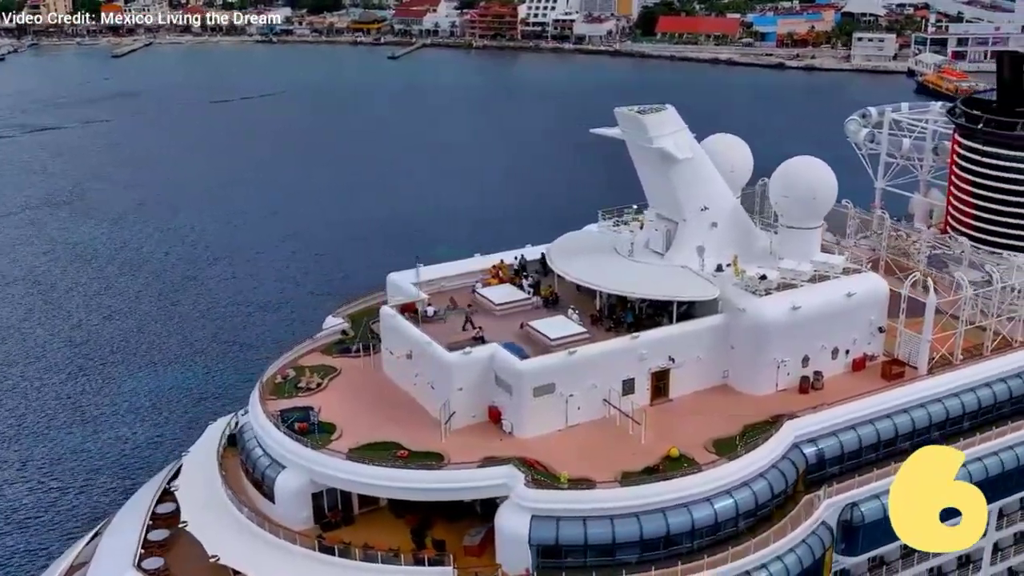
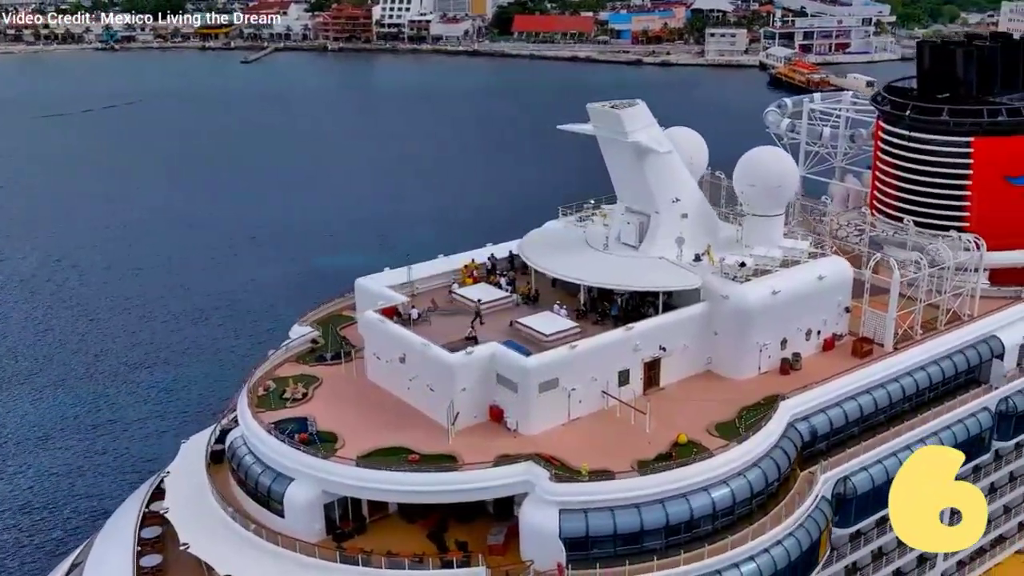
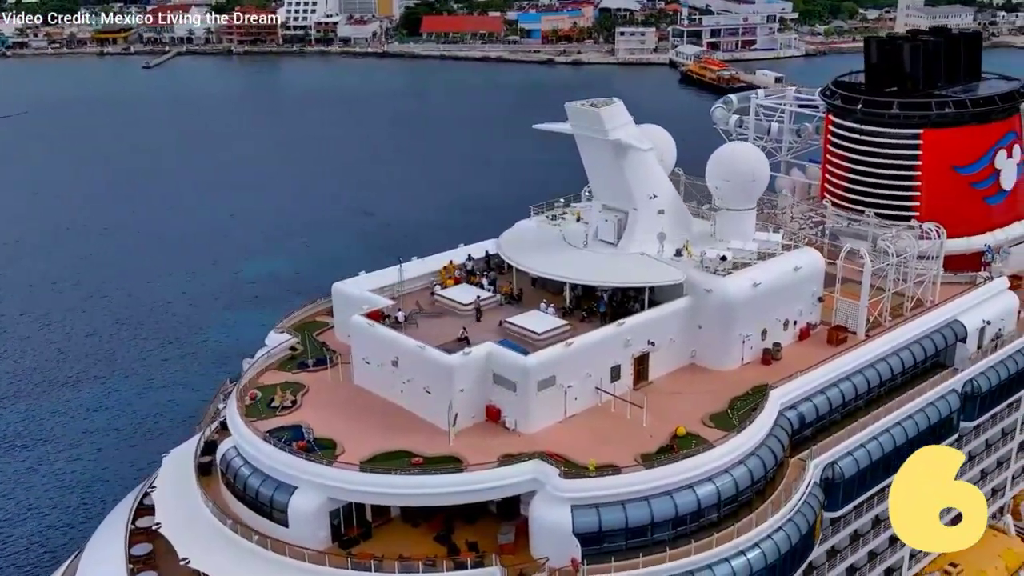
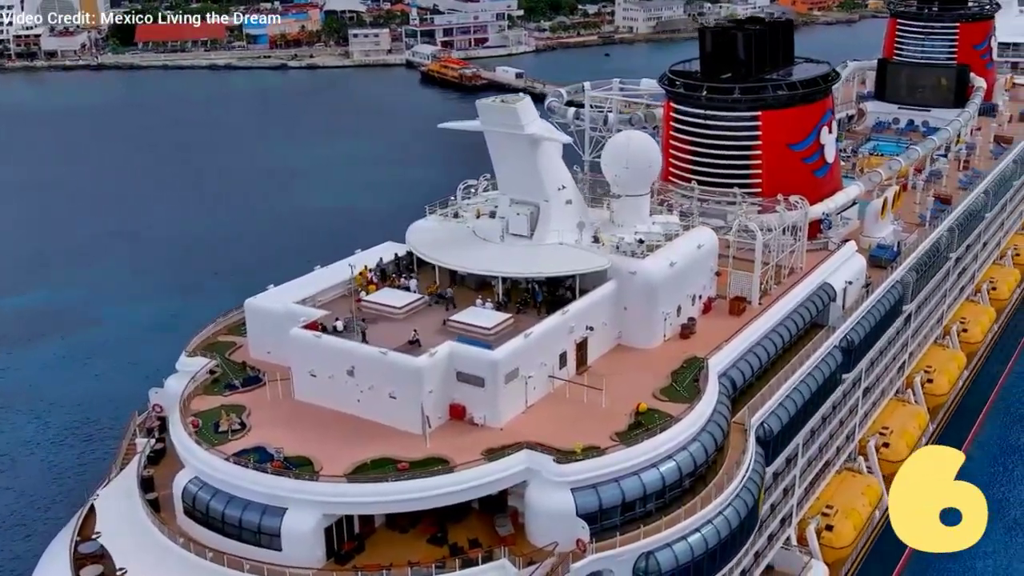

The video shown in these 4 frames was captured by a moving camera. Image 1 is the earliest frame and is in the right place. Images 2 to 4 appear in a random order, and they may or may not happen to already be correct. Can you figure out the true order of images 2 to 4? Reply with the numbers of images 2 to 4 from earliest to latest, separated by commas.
2, 3, 4
